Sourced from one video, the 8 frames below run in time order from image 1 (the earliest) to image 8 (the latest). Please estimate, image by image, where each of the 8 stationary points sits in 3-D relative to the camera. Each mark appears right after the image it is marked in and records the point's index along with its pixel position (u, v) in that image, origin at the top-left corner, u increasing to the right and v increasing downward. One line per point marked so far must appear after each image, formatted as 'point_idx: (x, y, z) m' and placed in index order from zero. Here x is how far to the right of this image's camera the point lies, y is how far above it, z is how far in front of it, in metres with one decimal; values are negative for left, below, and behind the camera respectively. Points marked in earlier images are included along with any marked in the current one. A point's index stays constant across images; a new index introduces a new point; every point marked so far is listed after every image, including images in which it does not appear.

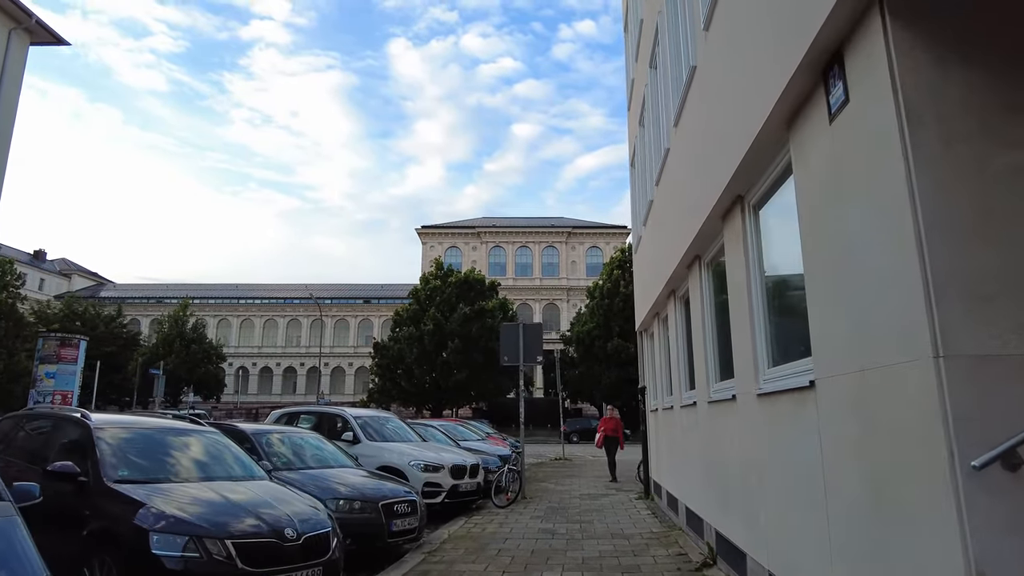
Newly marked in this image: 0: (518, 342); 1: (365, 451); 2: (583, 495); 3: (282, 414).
0: (+0.1, -1.1, +13.5) m
1: (-2.3, -2.6, +10.3) m
2: (+1.3, -3.9, +12.2) m
3: (-4.2, -2.3, +11.9) m
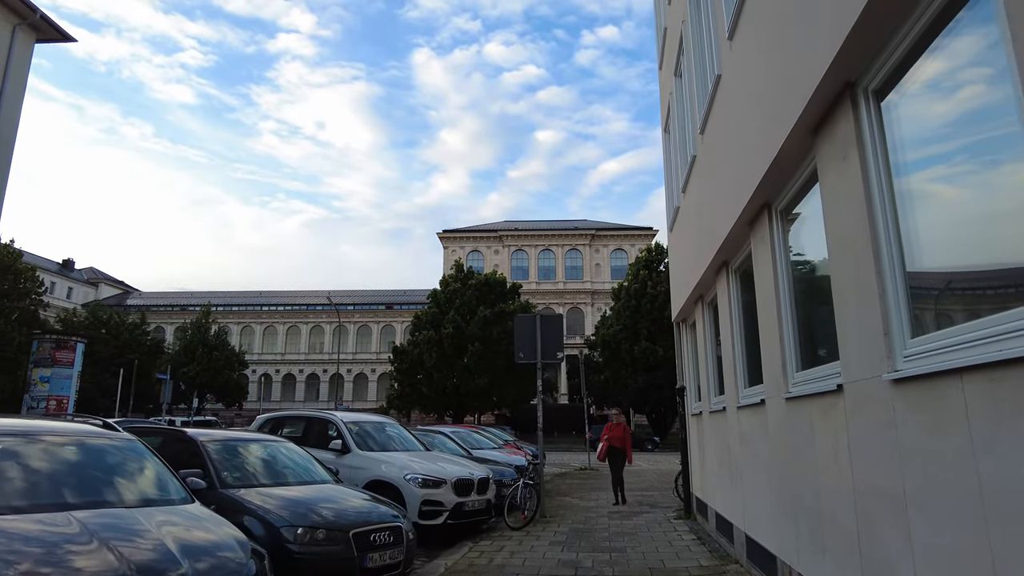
0: (+0.4, -0.9, +12.0) m
1: (-2.1, -2.4, +8.8) m
2: (+1.6, -3.6, +10.5) m
3: (-3.9, -2.1, +10.5) m
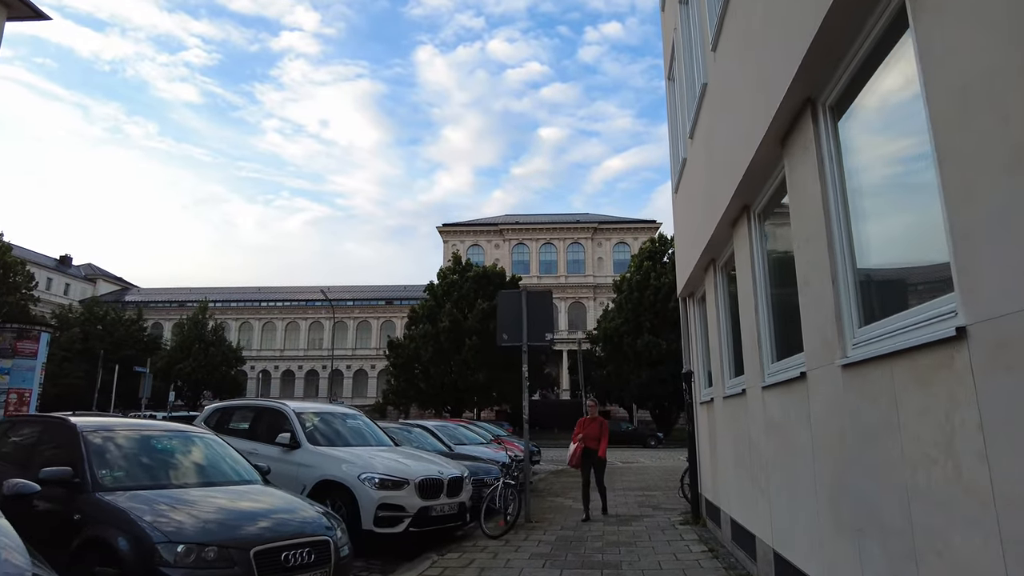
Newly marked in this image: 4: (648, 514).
0: (+0.1, -0.5, +10.6) m
1: (-2.4, -2.0, +7.5) m
2: (+1.4, -3.2, +9.2) m
3: (-4.2, -1.7, +9.2) m
4: (+2.0, -3.3, +9.4) m
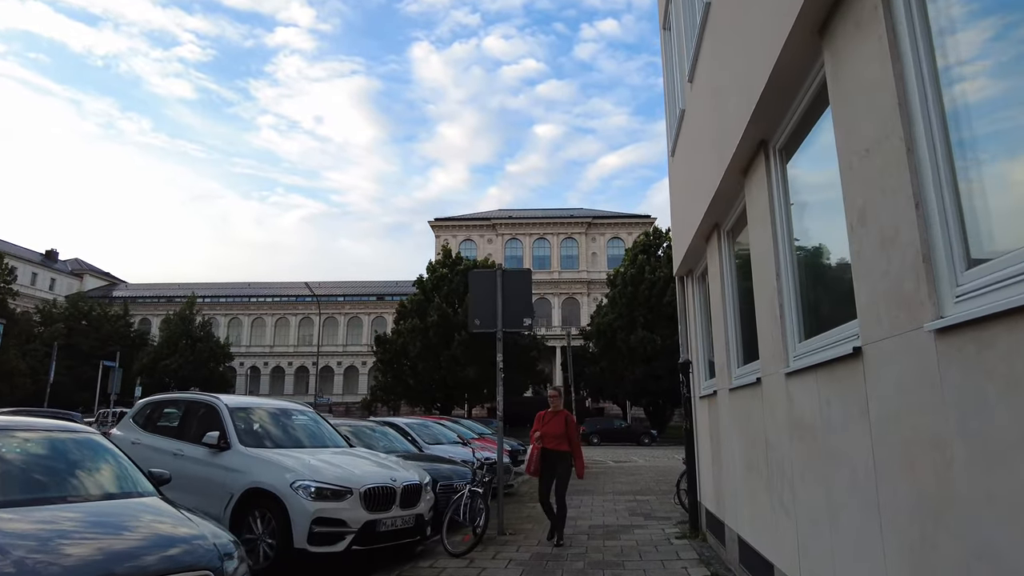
0: (-0.2, -0.2, +9.5) m
1: (-2.7, -1.7, +6.3) m
2: (+1.0, -3.0, +8.1) m
3: (-4.5, -1.4, +8.0) m
4: (+1.6, -3.0, +8.3) m
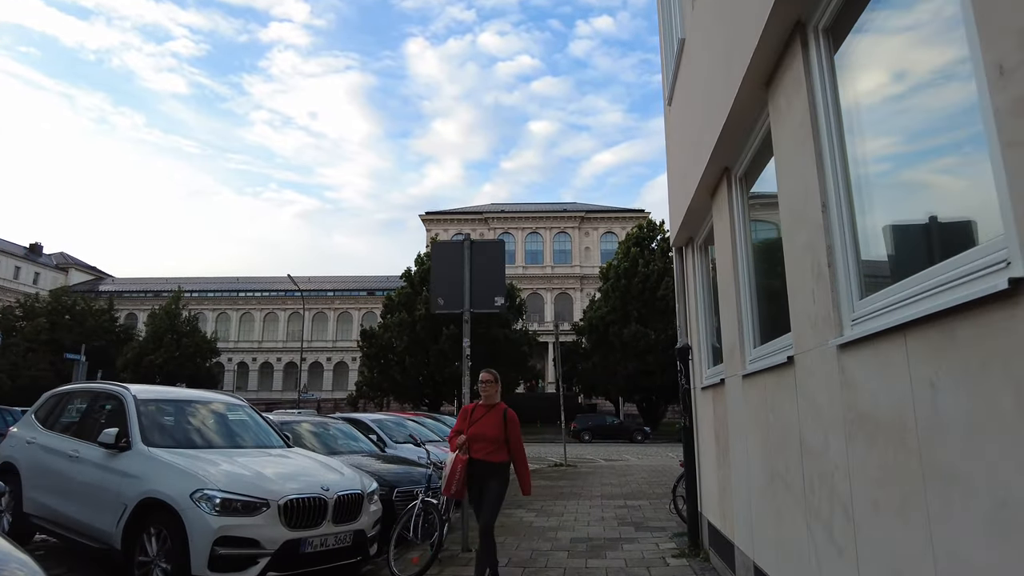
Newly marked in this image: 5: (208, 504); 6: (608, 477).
0: (-0.5, +0.1, +8.3) m
1: (-3.0, -1.4, +5.2) m
2: (+0.7, -2.7, +7.0) m
3: (-4.8, -1.1, +6.8) m
4: (+1.3, -2.7, +7.1) m
5: (-2.2, -1.5, +4.7) m
6: (+2.0, -4.1, +14.1) m
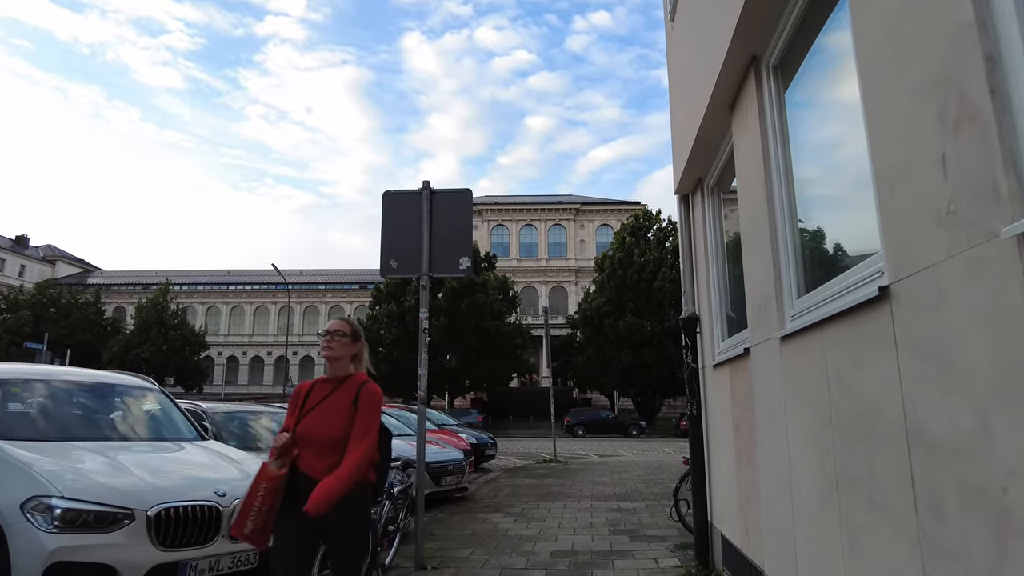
0: (-0.8, +0.4, +7.1) m
1: (-3.3, -1.1, +3.9) m
2: (+0.4, -2.3, +5.8) m
3: (-5.1, -0.8, +5.6) m
4: (+1.0, -2.4, +5.9) m
5: (-2.4, -1.2, +3.5) m
6: (+1.7, -3.7, +12.9) m
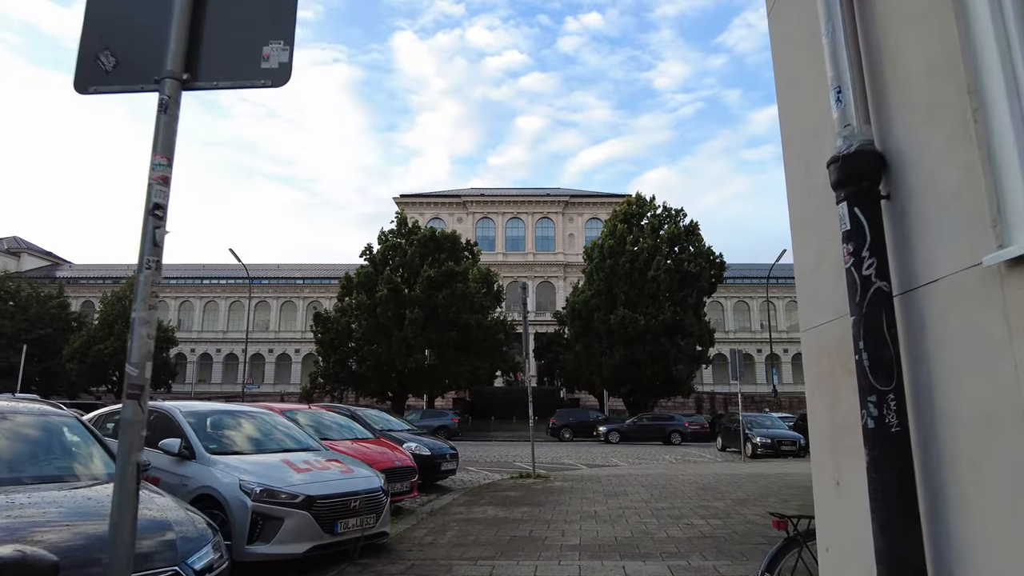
0: (-1.3, +1.1, +3.9) m
1: (-3.7, -0.5, +0.6) m
2: (0.0, -1.7, +2.5) m
3: (-5.6, -0.2, +2.2) m
4: (+0.6, -1.8, +2.7) m
5: (-2.8, -0.6, +0.2) m
6: (+1.1, -3.1, +9.7) m
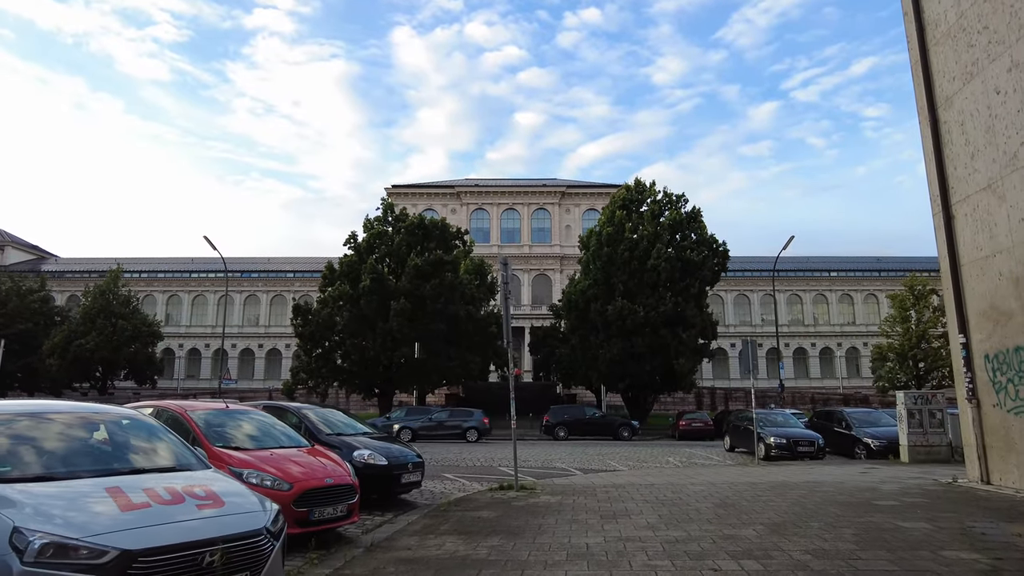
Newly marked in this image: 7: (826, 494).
0: (-1.6, +1.4, +1.9) m
1: (-4.0, -0.1, -1.4) m
2: (-0.3, -1.4, +0.5) m
3: (-5.9, +0.2, +0.2) m
4: (+0.3, -1.4, +0.7) m
5: (-3.1, -0.3, -1.8) m
6: (+0.8, -2.7, +7.7) m
7: (+4.5, -2.9, +9.3) m
